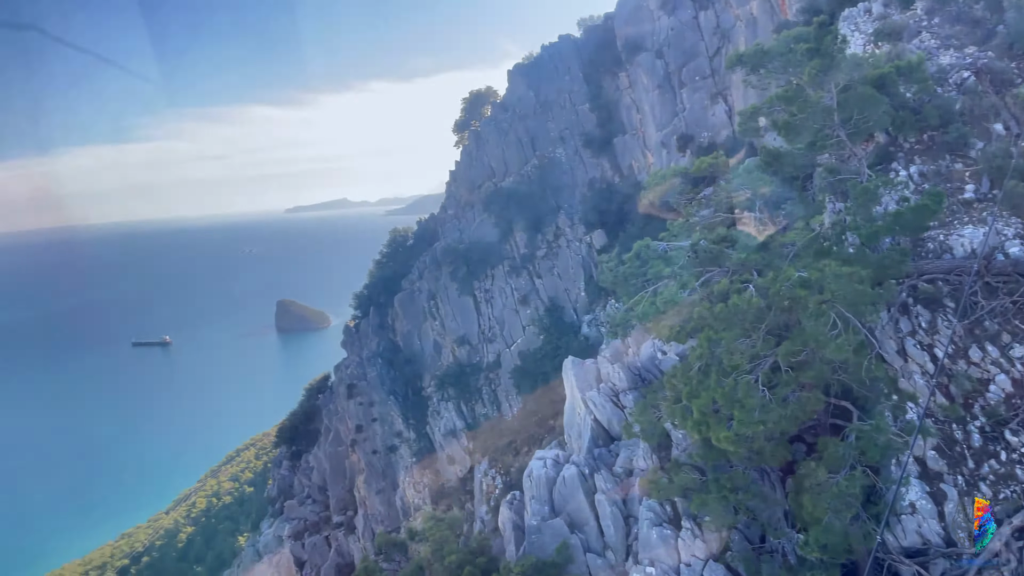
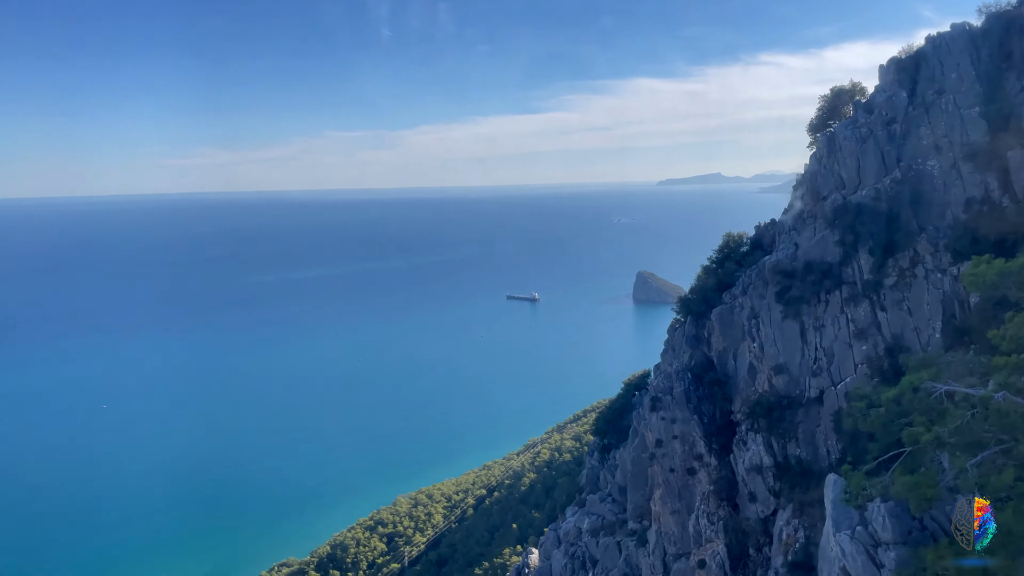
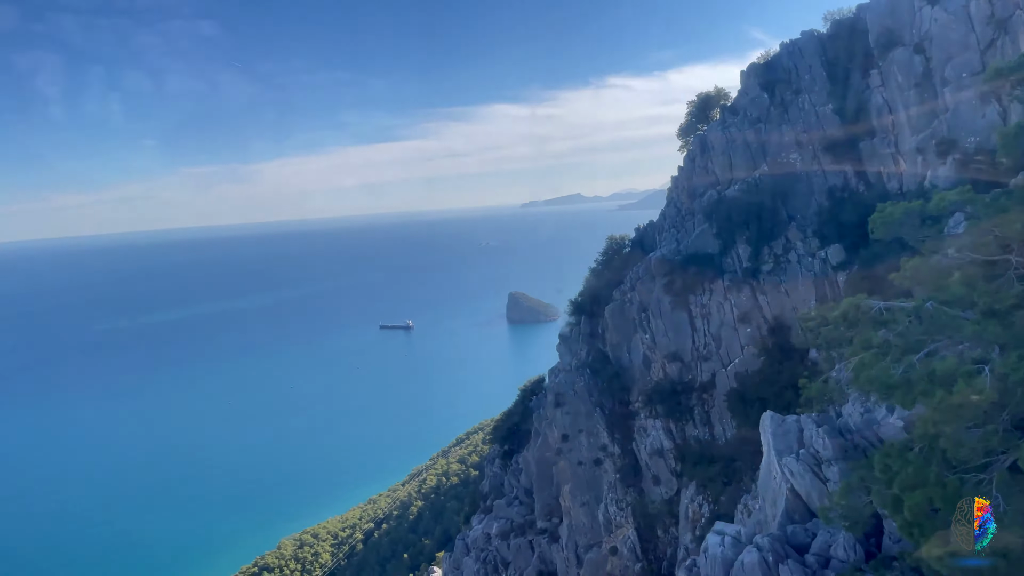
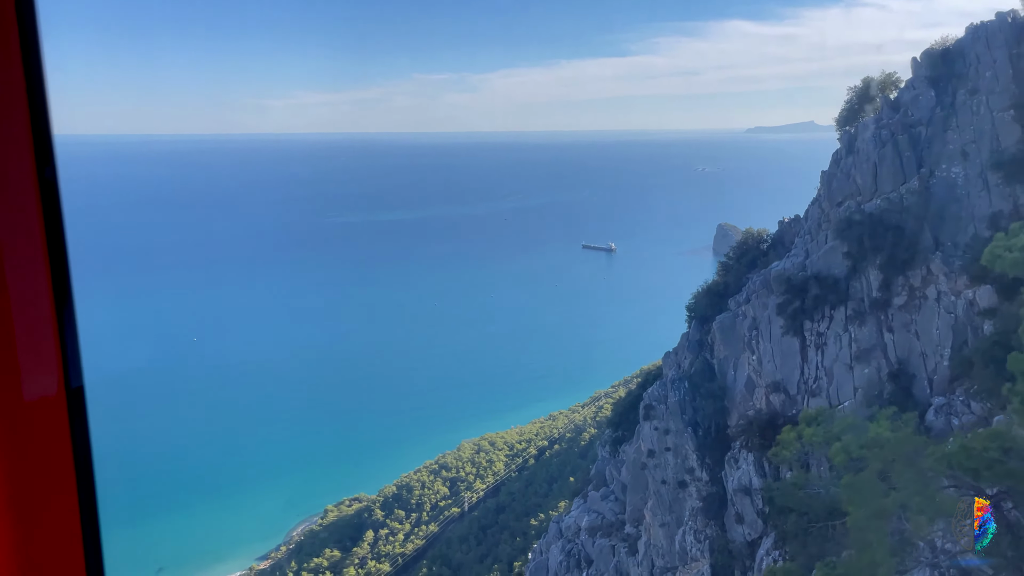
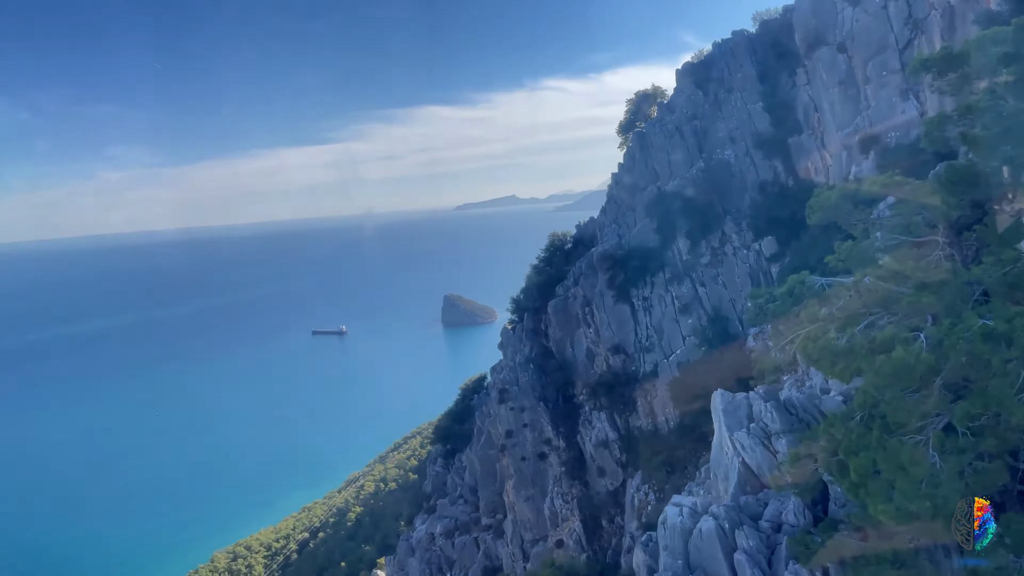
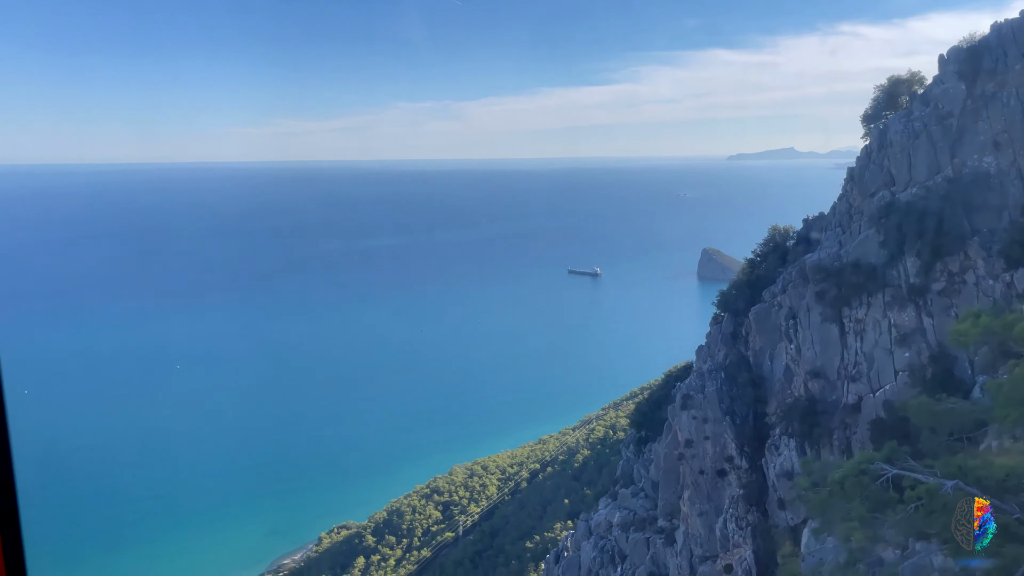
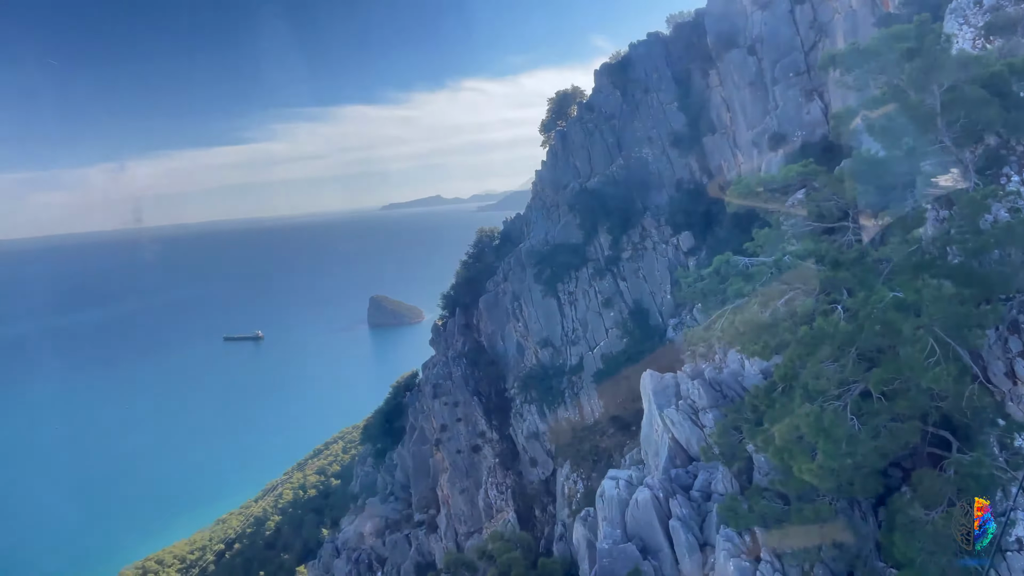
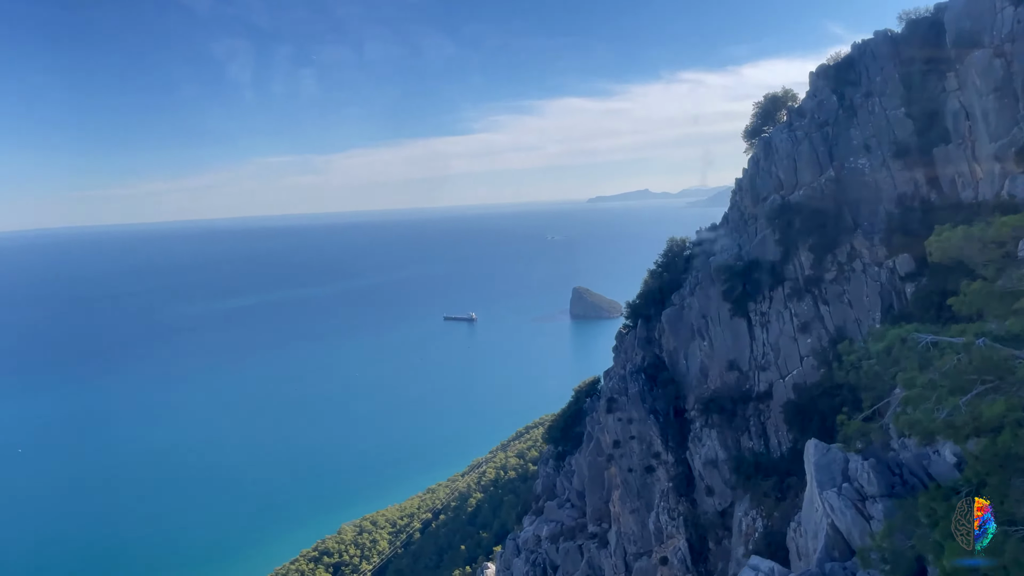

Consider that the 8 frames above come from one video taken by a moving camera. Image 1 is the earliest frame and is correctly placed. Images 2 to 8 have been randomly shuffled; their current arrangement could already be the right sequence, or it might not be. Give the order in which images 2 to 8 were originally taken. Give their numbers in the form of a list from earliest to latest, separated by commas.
7, 5, 3, 8, 2, 6, 4
